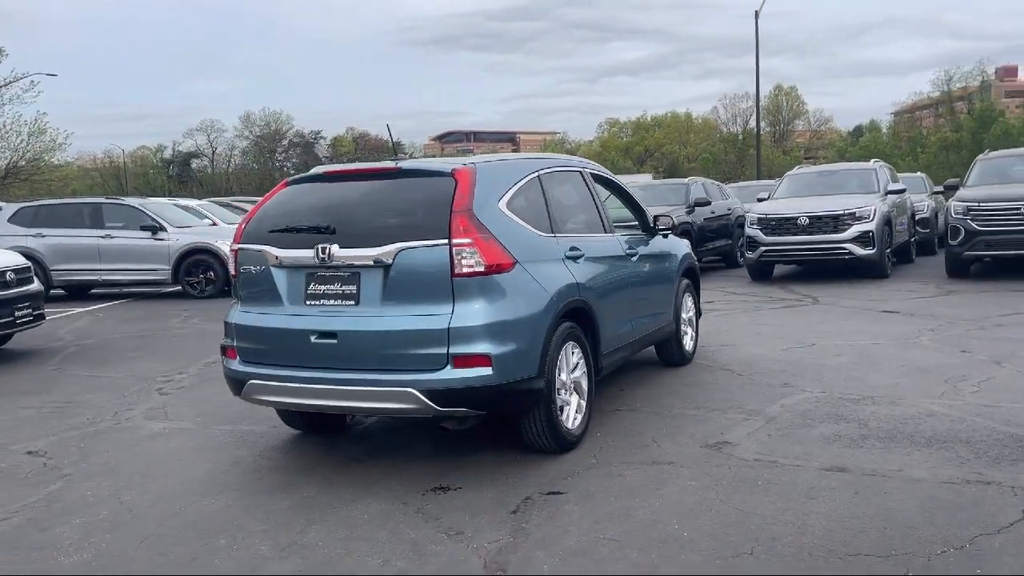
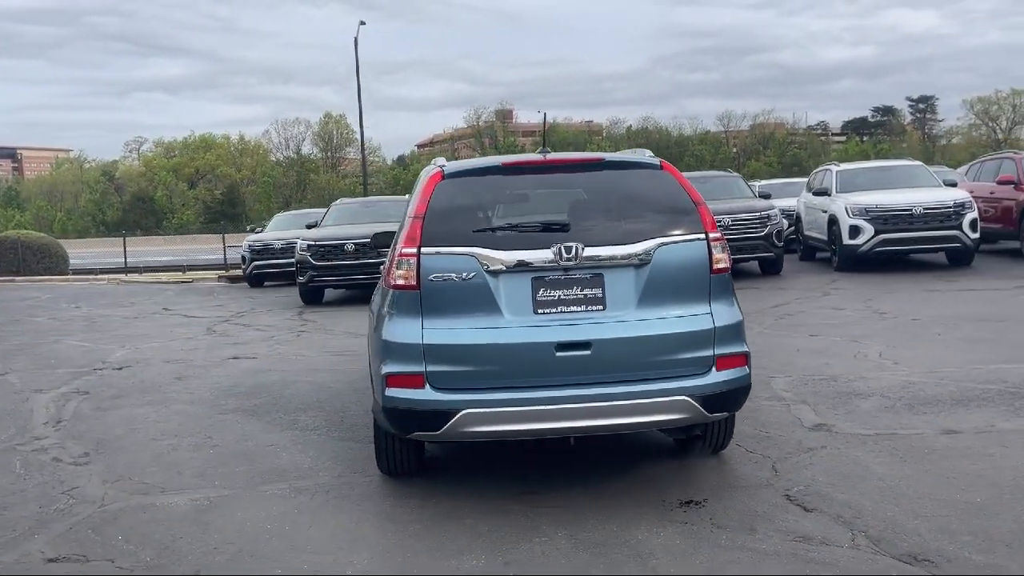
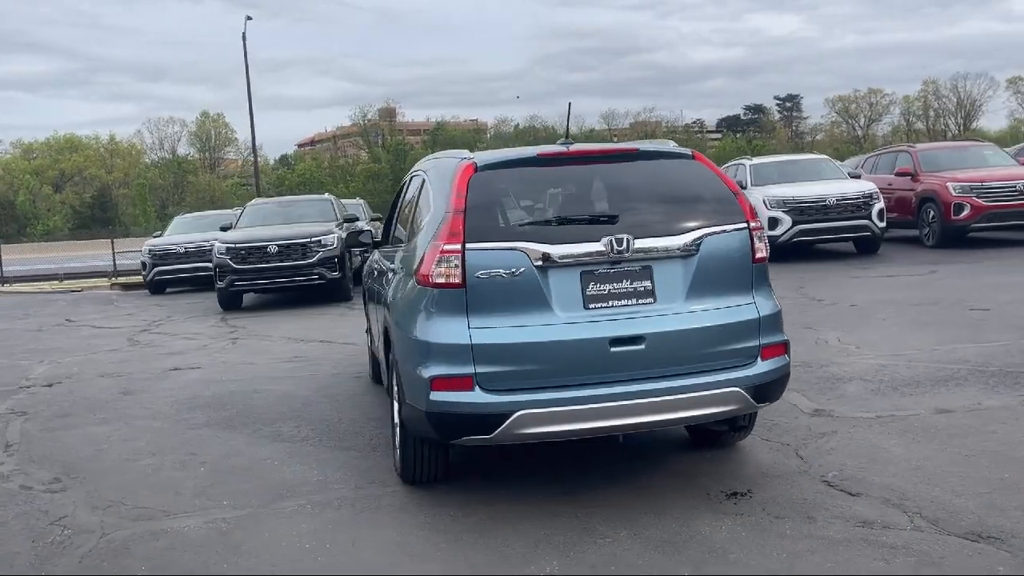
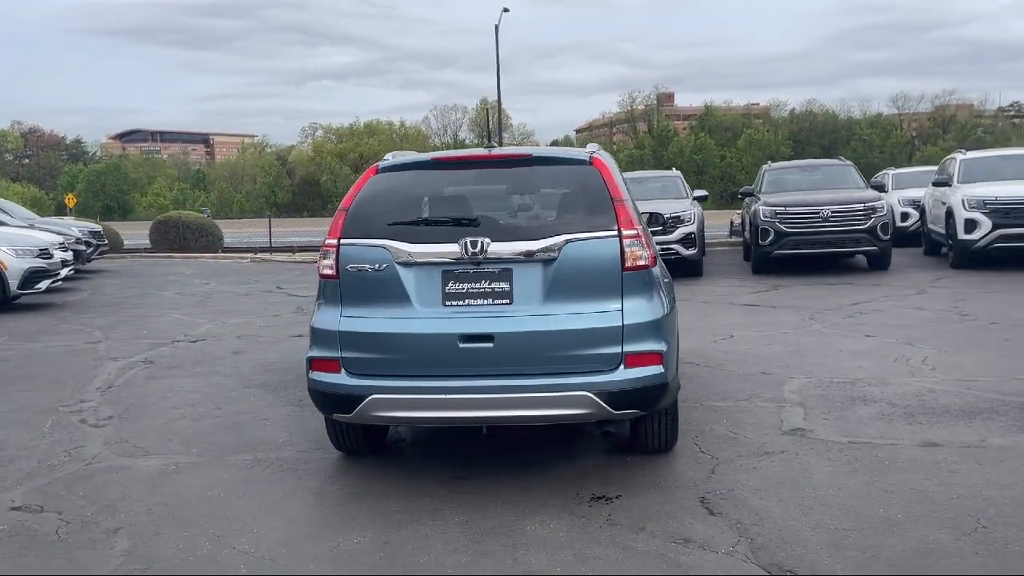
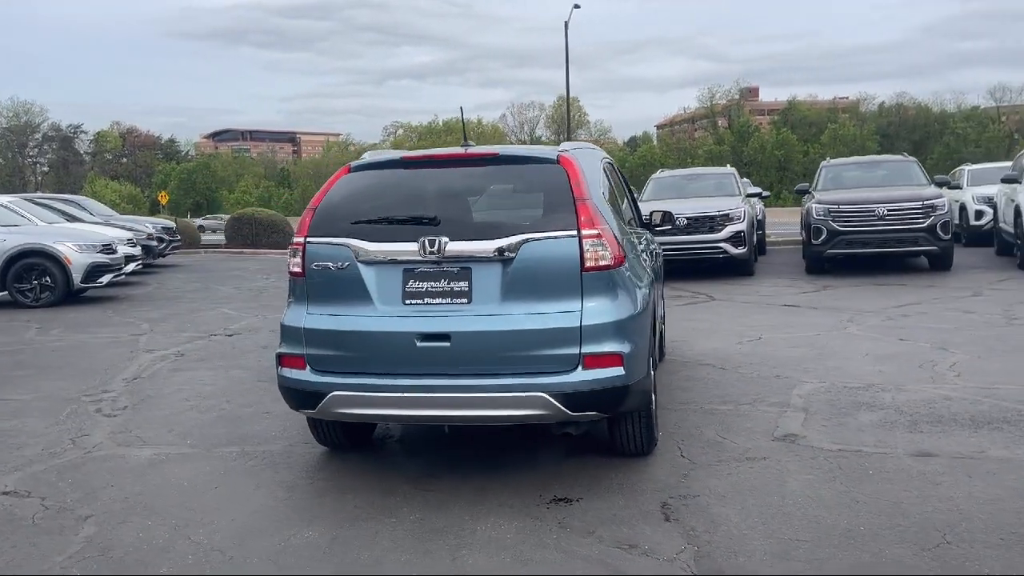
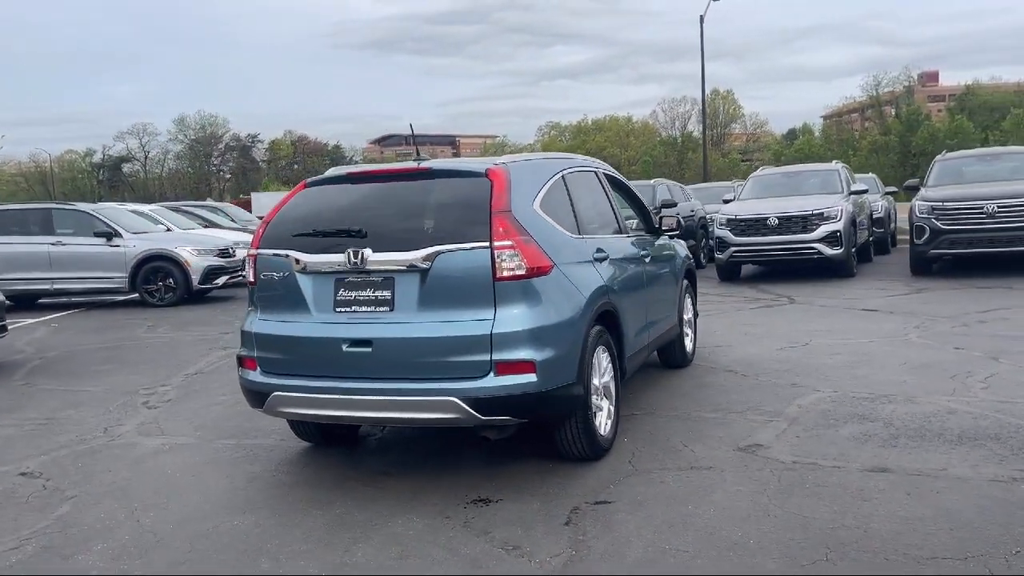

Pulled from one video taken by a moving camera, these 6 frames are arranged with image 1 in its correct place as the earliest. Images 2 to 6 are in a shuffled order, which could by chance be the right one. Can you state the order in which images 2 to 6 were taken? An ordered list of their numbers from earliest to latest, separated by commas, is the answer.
6, 5, 4, 2, 3
